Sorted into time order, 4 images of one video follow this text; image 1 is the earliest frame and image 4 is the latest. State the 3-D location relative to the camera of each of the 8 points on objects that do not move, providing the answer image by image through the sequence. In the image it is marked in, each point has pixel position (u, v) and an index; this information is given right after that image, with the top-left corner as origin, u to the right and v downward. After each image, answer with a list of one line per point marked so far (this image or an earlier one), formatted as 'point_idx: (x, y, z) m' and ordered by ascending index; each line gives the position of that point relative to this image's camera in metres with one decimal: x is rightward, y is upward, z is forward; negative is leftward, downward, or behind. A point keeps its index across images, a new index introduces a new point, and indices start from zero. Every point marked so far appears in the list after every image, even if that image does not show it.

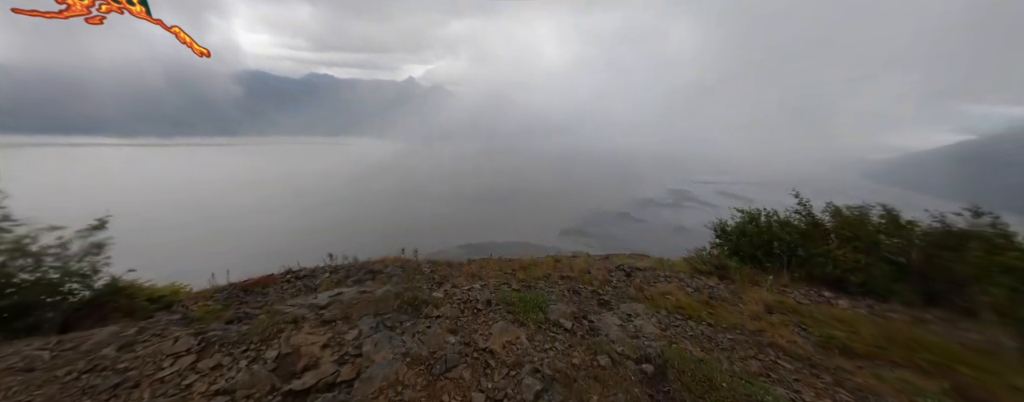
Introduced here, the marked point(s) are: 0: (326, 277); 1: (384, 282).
0: (-3.4, -1.4, +5.3) m
1: (-2.0, -1.4, +4.6) m
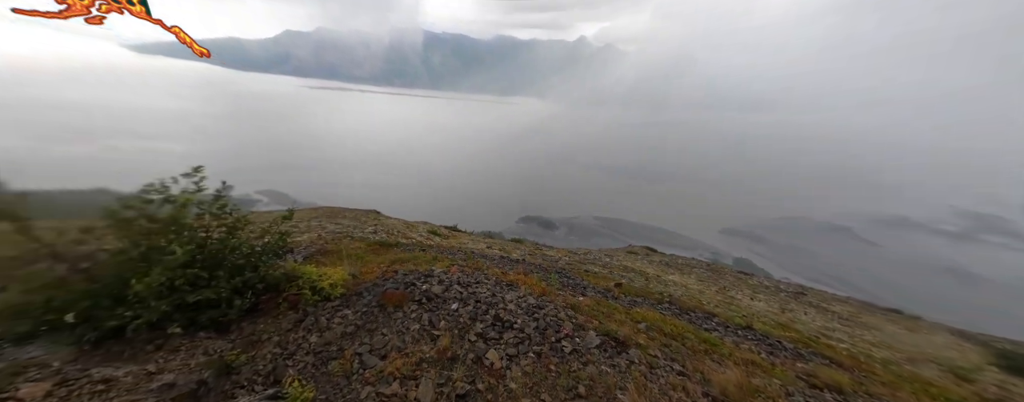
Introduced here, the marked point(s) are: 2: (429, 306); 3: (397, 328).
0: (-0.9, -1.8, +4.5) m
1: (0.0, -2.0, +3.3) m
2: (-1.3, -1.7, +4.7) m
3: (-1.5, -1.7, +3.9) m
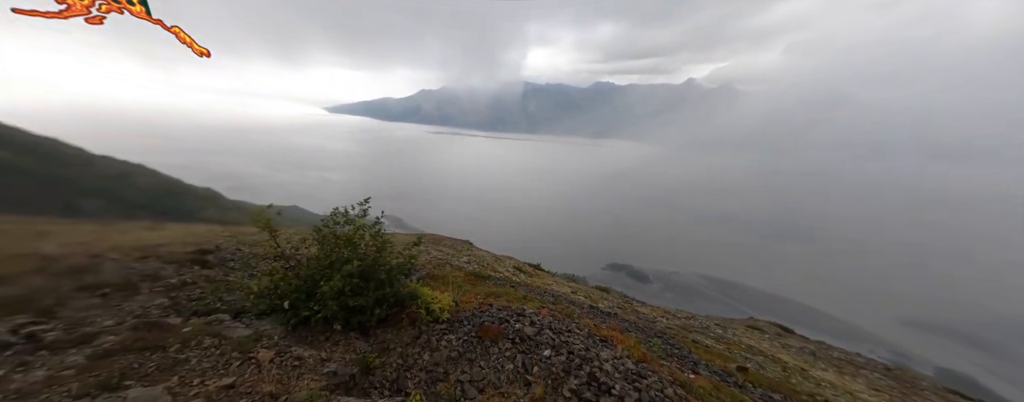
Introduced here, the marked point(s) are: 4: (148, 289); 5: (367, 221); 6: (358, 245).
0: (+0.5, -2.4, +4.3) m
1: (+1.0, -2.5, +2.9) m
2: (+0.2, -2.3, +4.6) m
3: (-0.2, -2.3, +4.0) m
4: (-6.0, -1.5, +4.9) m
5: (-2.5, -0.3, +5.0) m
6: (-2.5, -0.7, +4.7) m
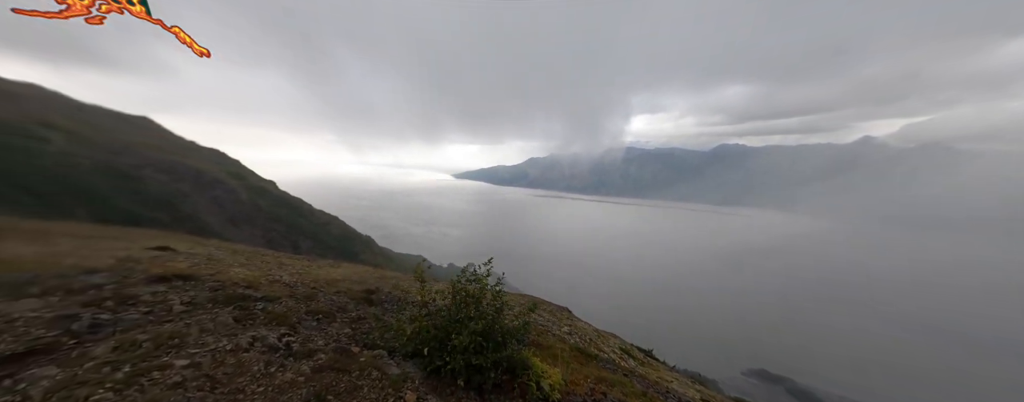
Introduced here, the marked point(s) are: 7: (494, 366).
0: (+2.0, -3.4, +3.3) m
1: (+1.9, -3.2, +1.8) m
2: (+1.8, -3.4, +3.7) m
3: (+1.2, -3.1, +3.3) m
4: (-3.8, -2.5, +6.3) m
5: (-0.4, -1.5, +5.4) m
6: (-0.5, -1.8, +5.0) m
7: (-0.3, -2.6, +4.5) m
